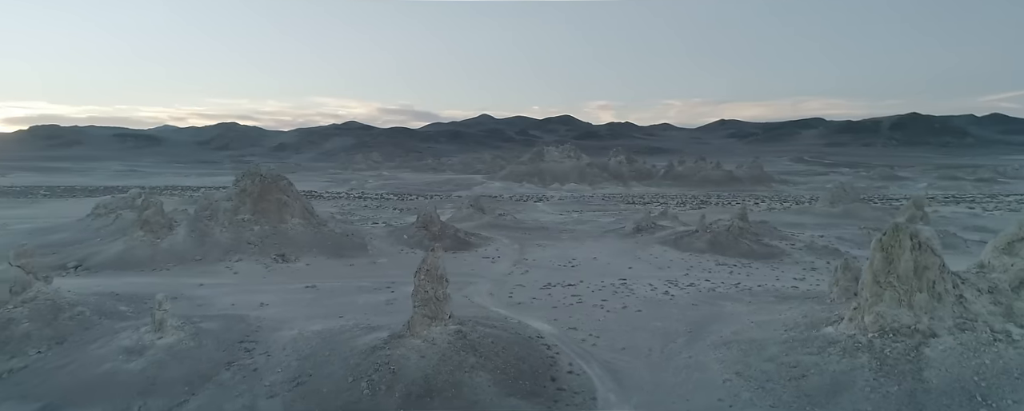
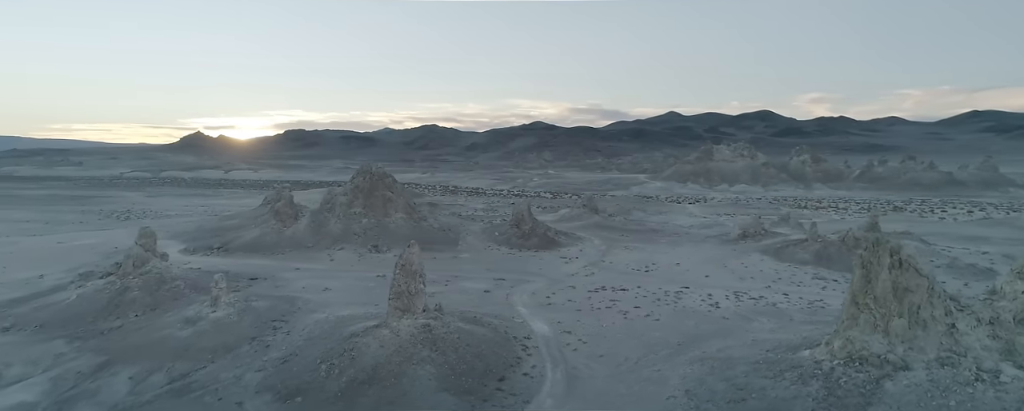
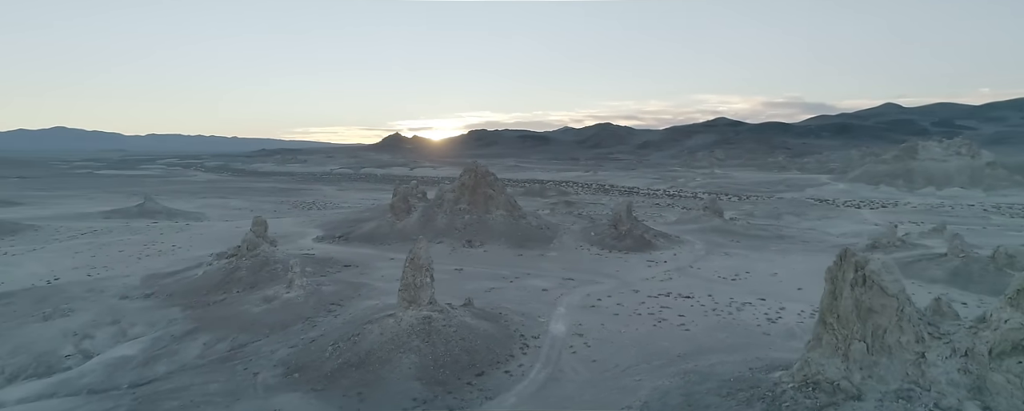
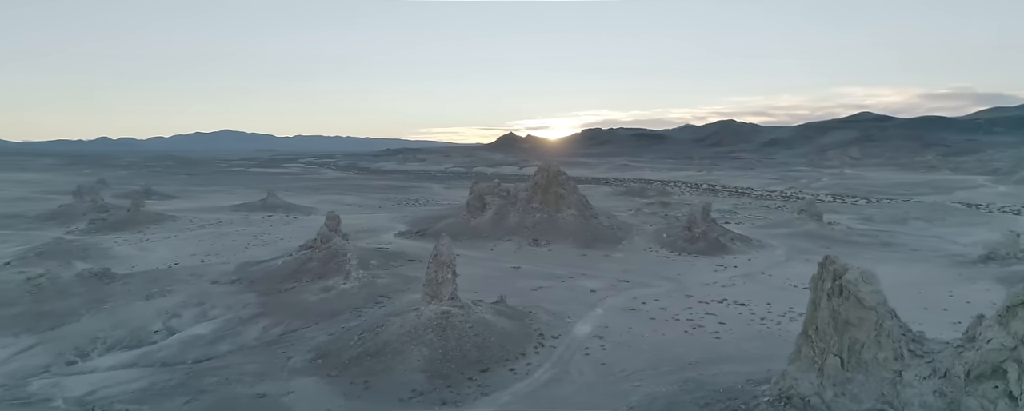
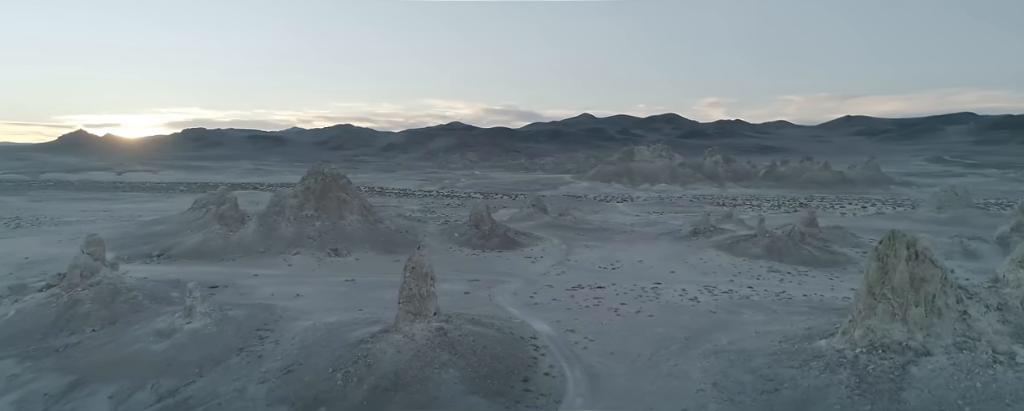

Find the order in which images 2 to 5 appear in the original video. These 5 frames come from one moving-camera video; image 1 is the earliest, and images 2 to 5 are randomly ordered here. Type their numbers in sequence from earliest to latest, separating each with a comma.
5, 2, 3, 4
